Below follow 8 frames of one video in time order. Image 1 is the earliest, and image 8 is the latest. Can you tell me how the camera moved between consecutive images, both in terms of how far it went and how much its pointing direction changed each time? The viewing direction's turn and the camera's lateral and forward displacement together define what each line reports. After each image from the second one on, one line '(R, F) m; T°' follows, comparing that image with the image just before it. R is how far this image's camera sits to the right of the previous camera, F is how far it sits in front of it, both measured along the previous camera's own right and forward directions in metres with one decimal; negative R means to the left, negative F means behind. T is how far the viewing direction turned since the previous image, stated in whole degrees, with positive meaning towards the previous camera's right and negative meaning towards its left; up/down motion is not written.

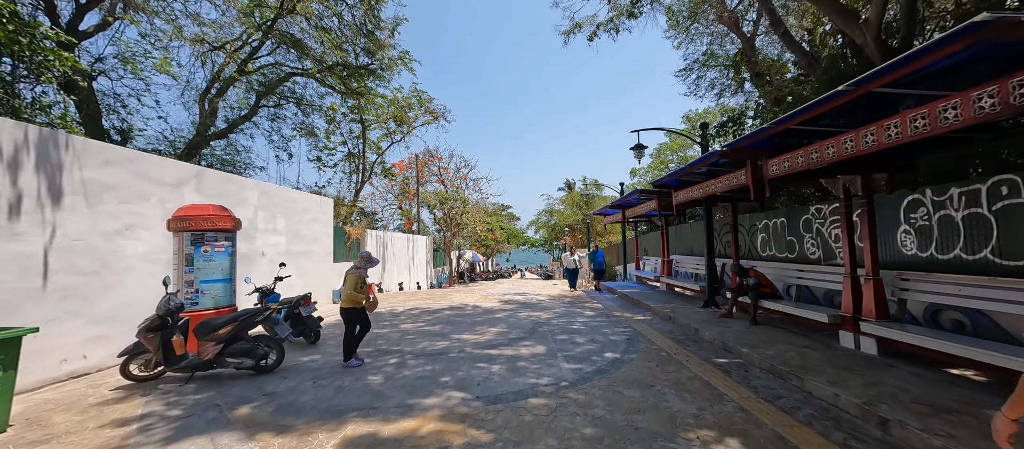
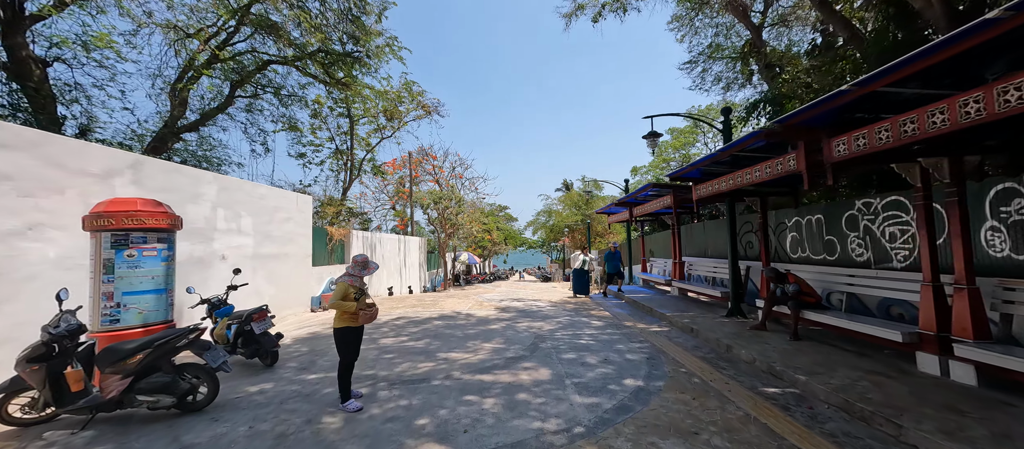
(0.0, +1.1) m; 0°
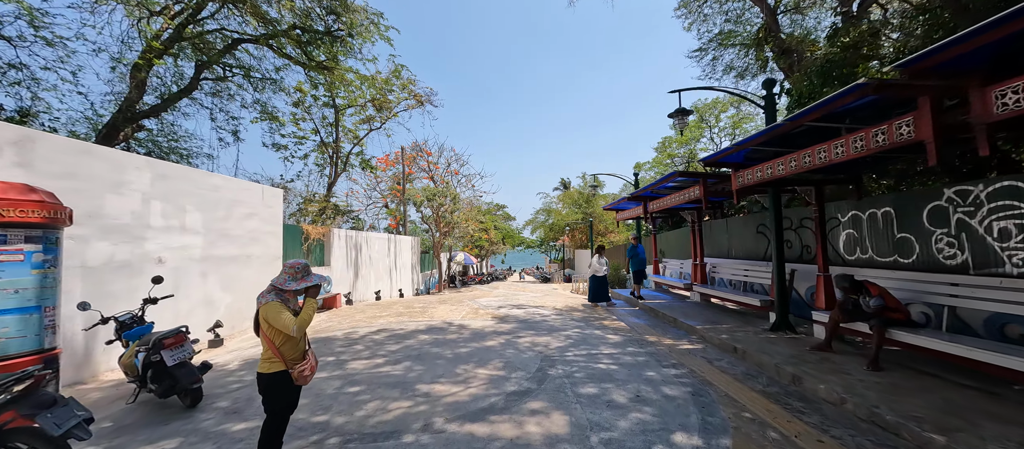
(0.0, +1.3) m; 0°
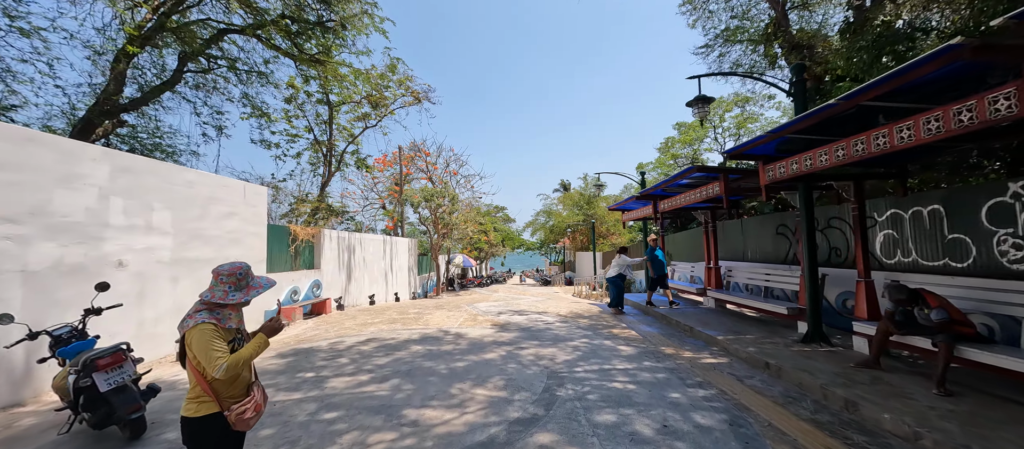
(0.0, +0.6) m; 0°
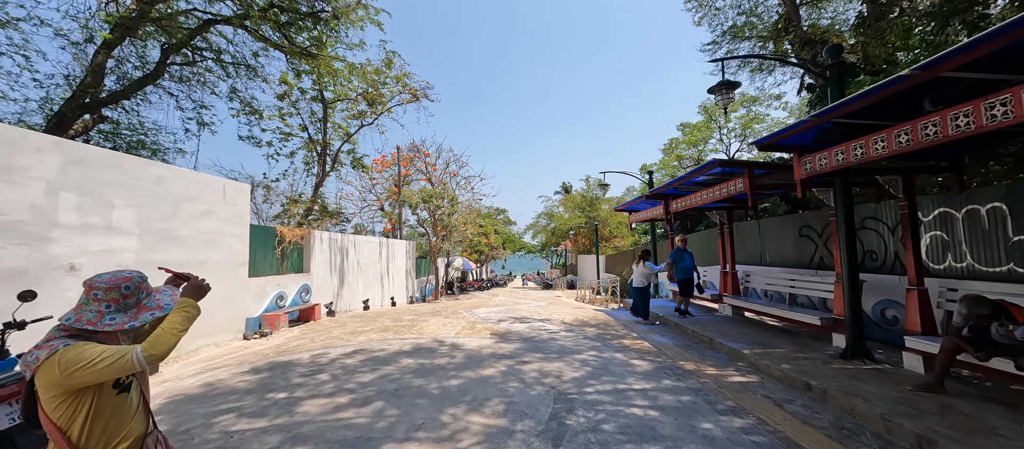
(0.0, +0.6) m; 0°
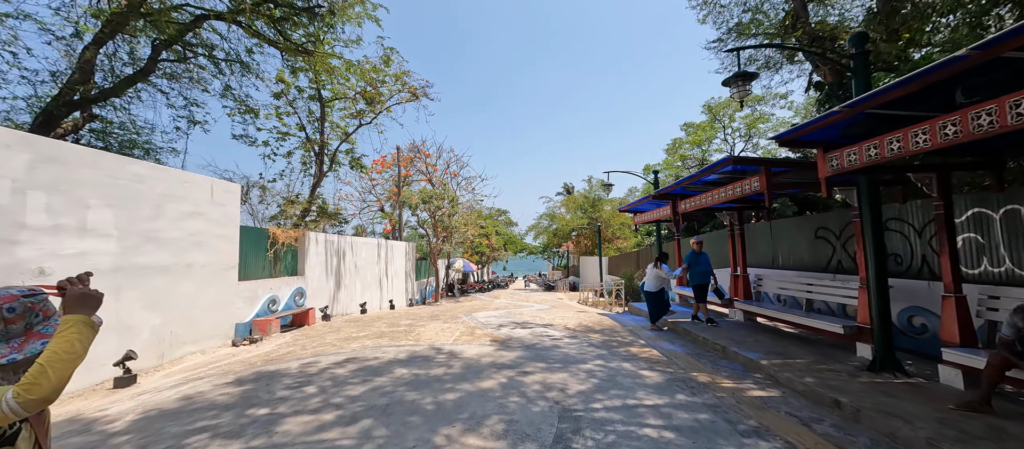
(0.0, +0.4) m; 0°
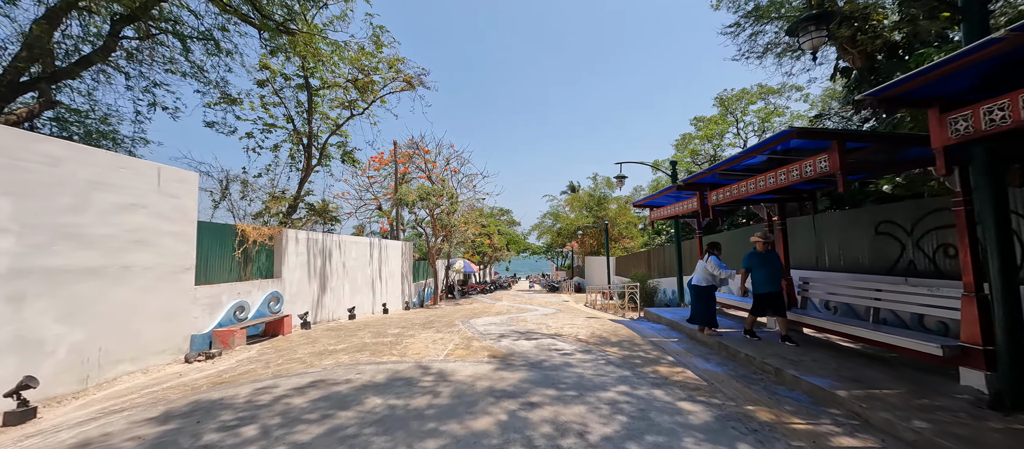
(0.0, +1.2) m; 0°
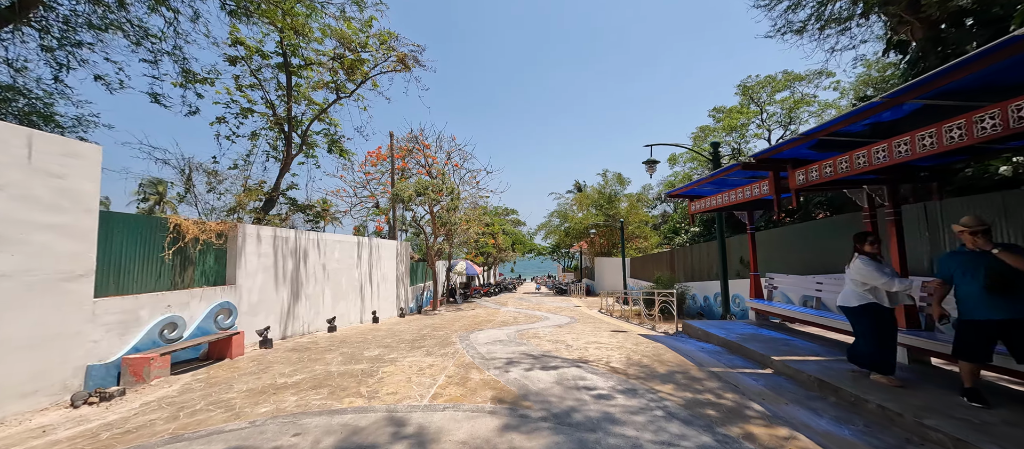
(-0.1, +1.8) m; -1°
